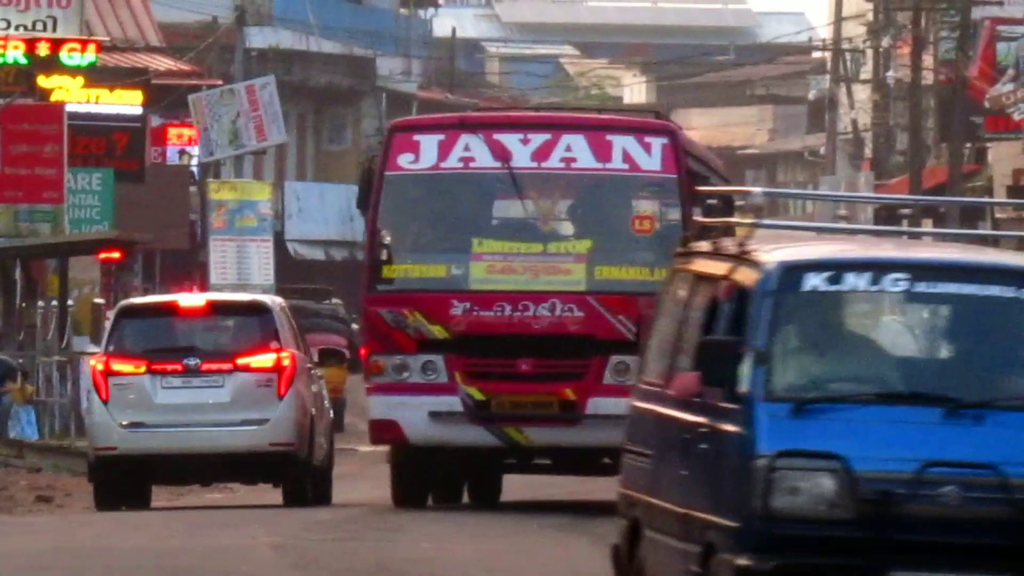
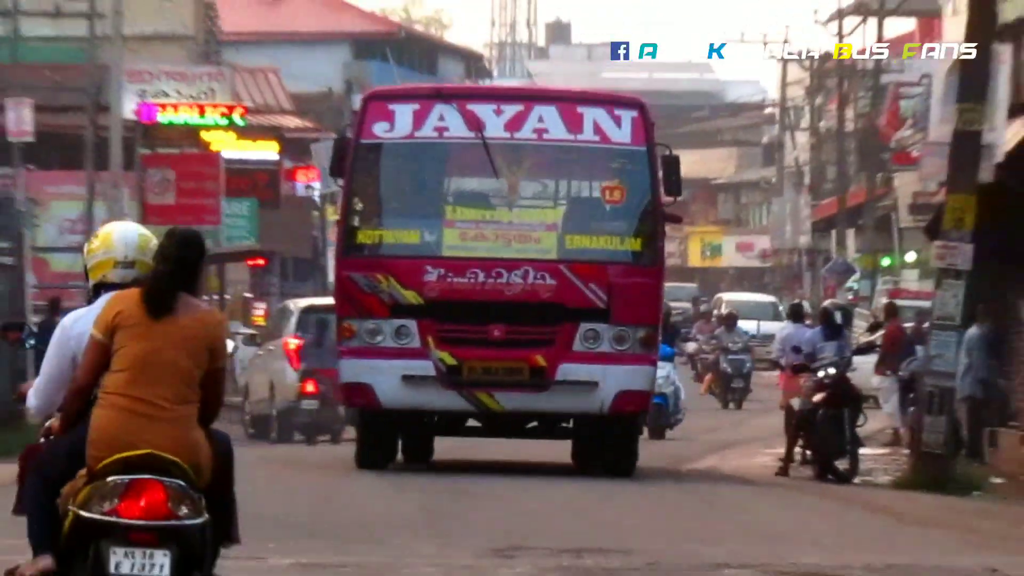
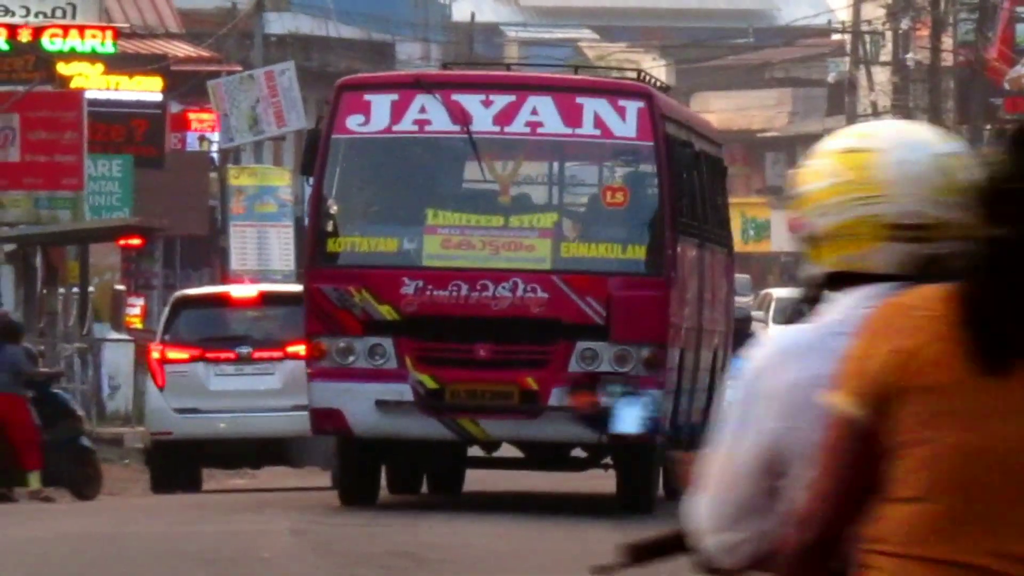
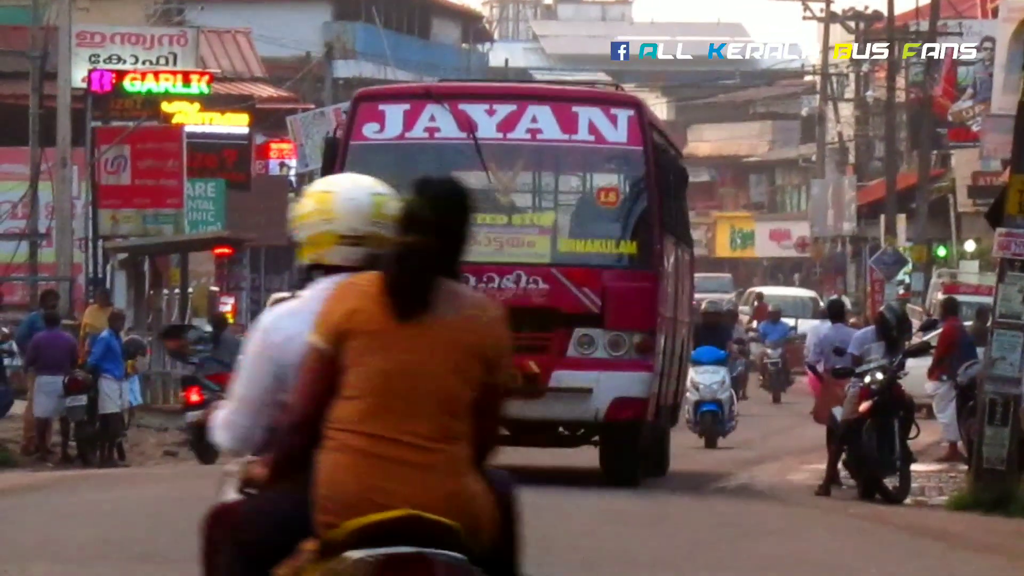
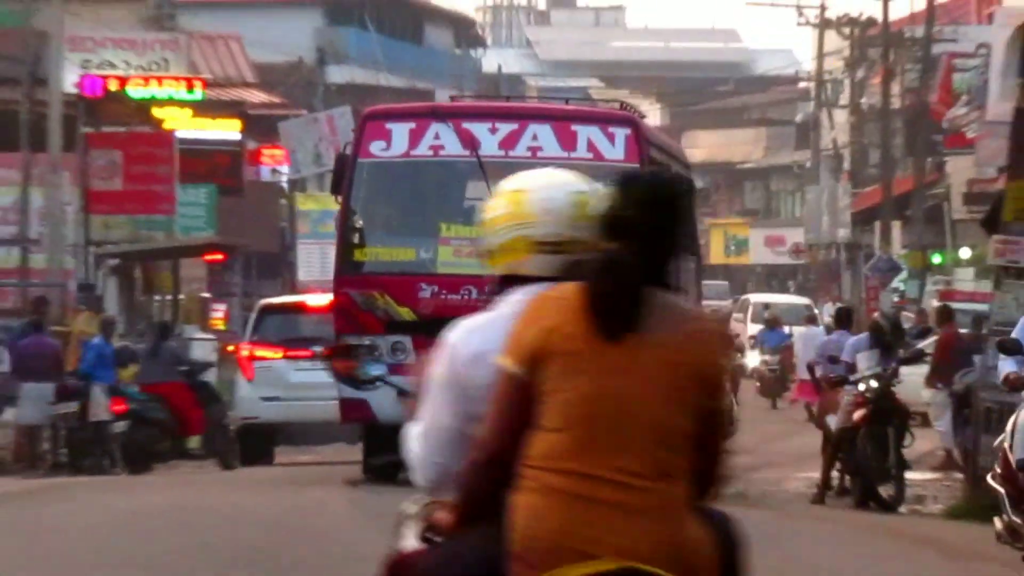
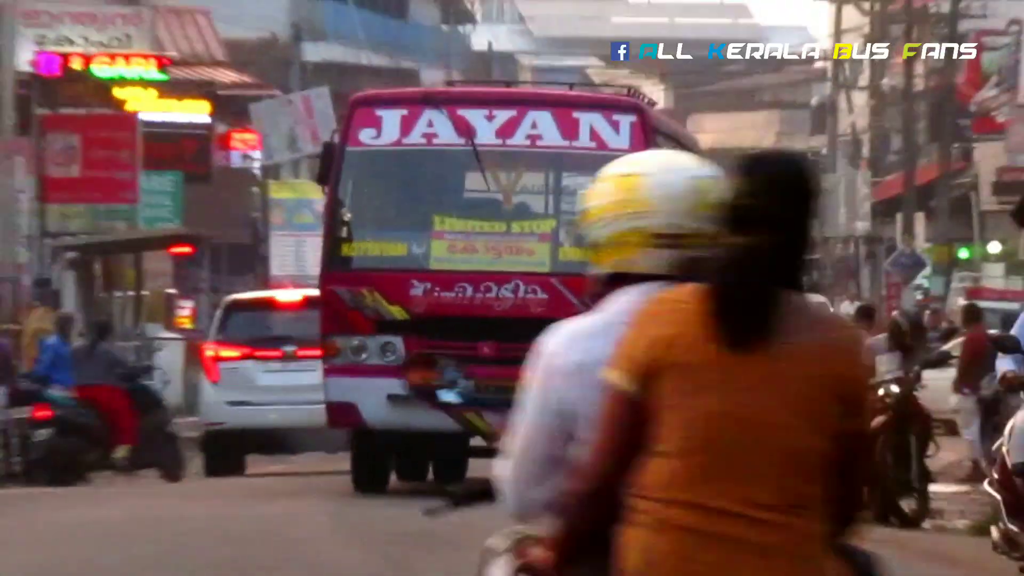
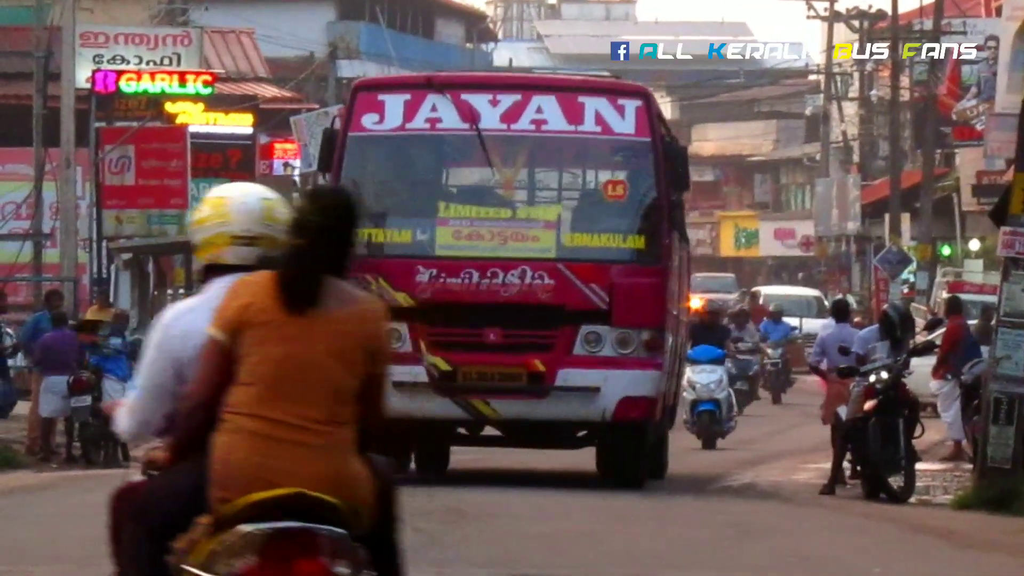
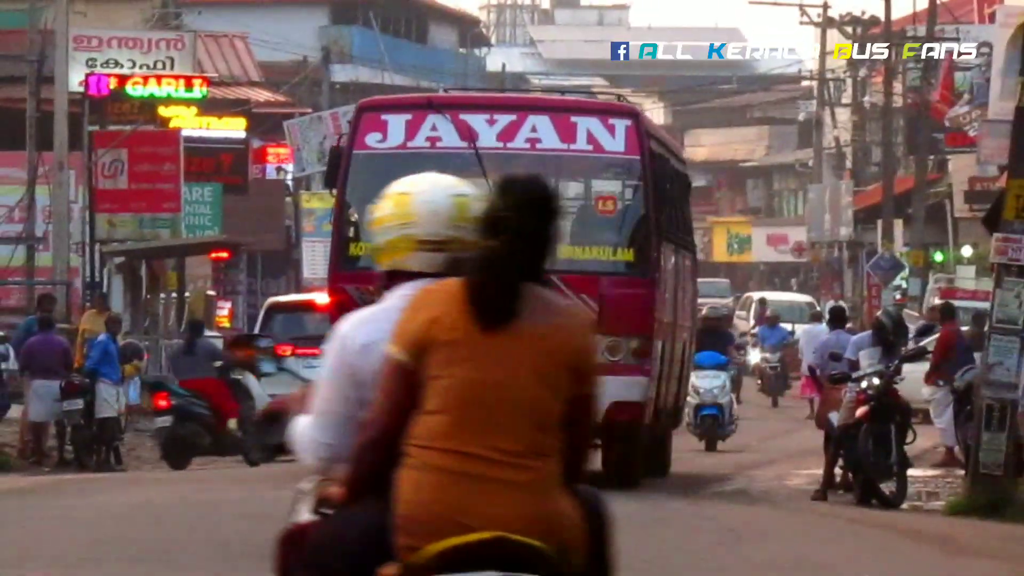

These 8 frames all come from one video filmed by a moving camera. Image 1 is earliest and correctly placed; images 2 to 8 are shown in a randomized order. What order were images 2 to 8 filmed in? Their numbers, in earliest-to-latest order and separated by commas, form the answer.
3, 6, 5, 8, 4, 7, 2
